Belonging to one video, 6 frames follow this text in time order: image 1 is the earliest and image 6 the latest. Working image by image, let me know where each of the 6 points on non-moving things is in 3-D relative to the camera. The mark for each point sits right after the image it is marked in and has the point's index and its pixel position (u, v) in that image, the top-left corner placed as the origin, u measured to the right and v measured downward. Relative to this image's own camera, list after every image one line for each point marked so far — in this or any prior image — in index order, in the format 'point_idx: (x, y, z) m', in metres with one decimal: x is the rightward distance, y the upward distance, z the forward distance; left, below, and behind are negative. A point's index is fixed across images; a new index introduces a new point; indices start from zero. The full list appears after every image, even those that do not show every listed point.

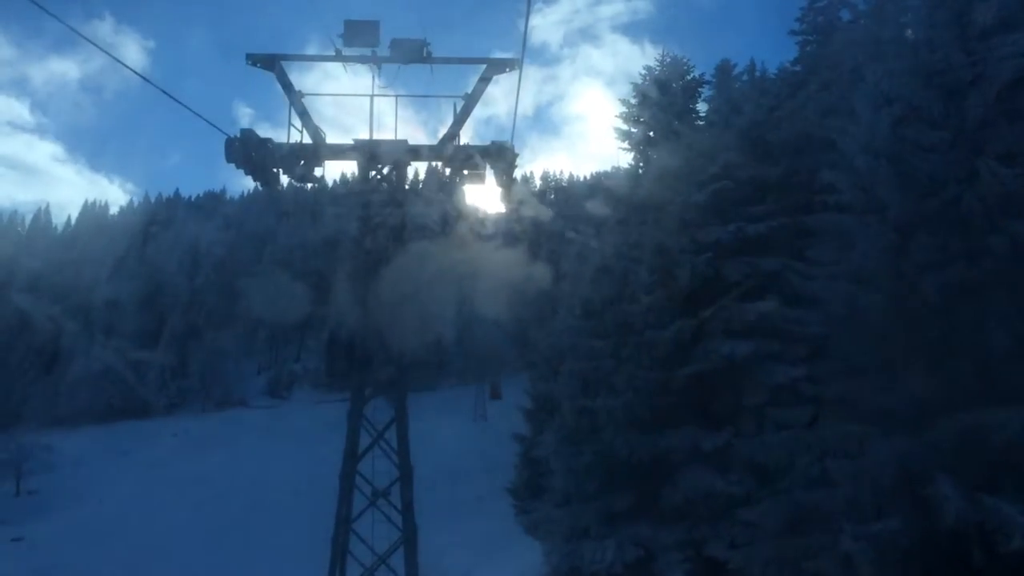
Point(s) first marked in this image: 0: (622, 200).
0: (+1.6, +1.3, +12.5) m
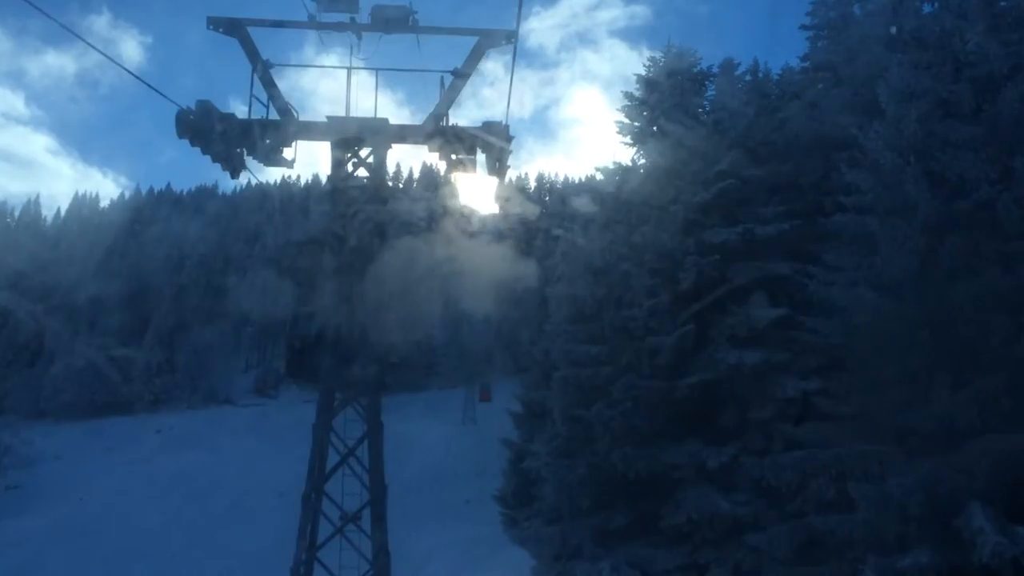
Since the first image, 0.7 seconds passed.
0: (+1.5, +1.2, +11.8) m
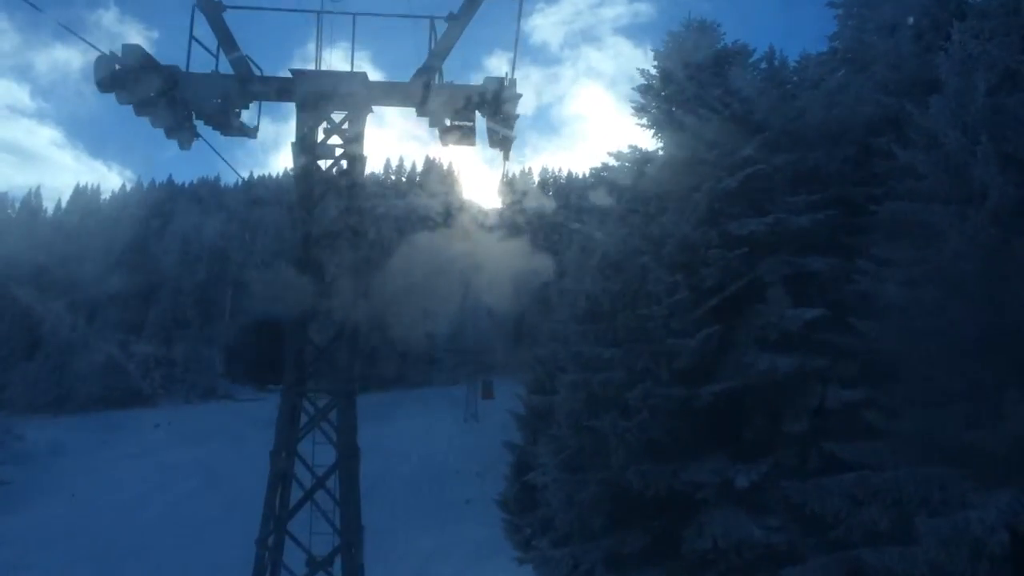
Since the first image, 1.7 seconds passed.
0: (+1.6, +1.3, +10.8) m
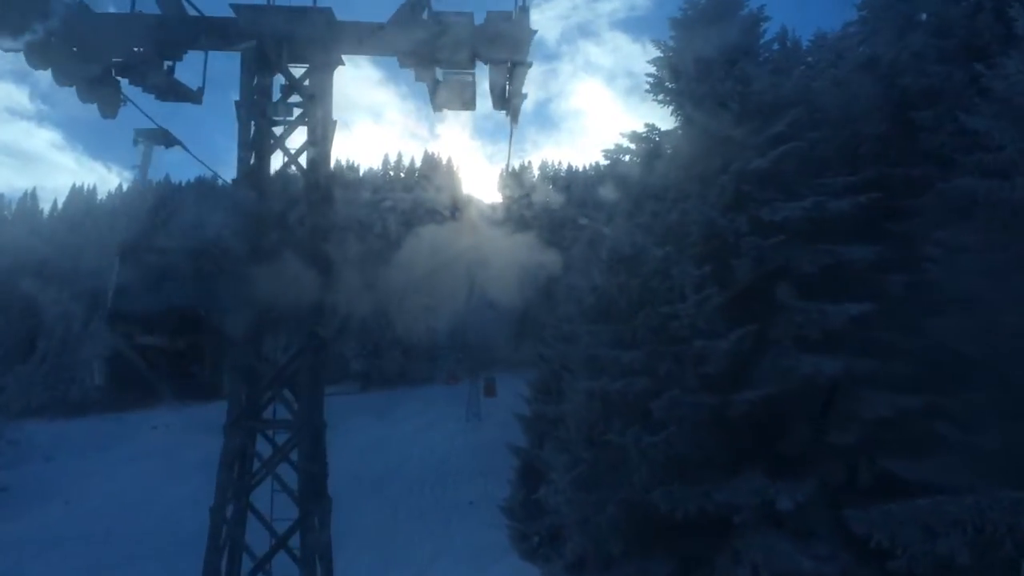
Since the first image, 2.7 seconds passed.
0: (+1.6, +1.3, +9.8) m
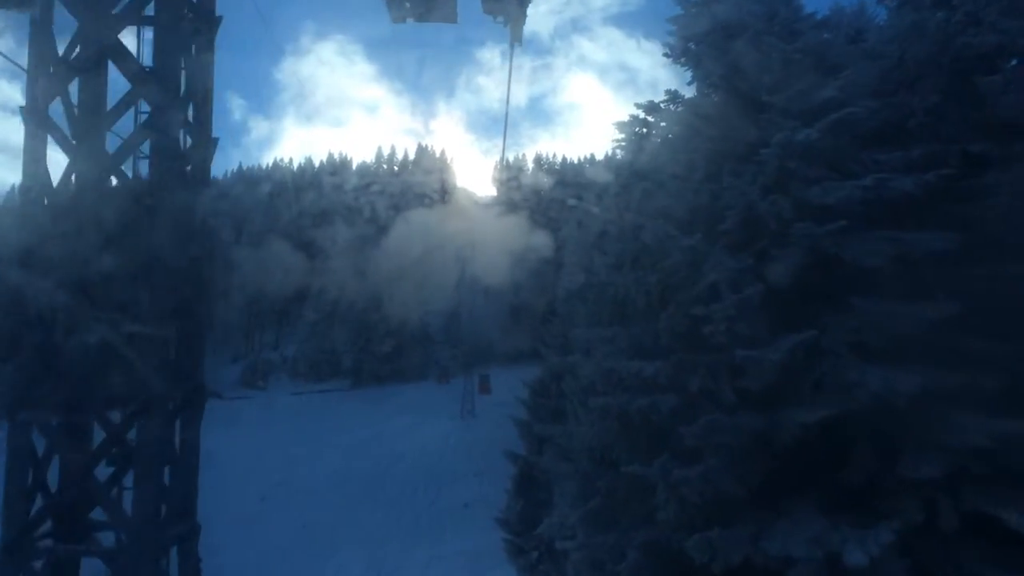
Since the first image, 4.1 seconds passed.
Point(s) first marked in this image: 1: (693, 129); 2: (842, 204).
0: (+1.6, +1.4, +8.4) m
1: (+1.7, +1.5, +8.2) m
2: (+2.6, +0.7, +6.6) m
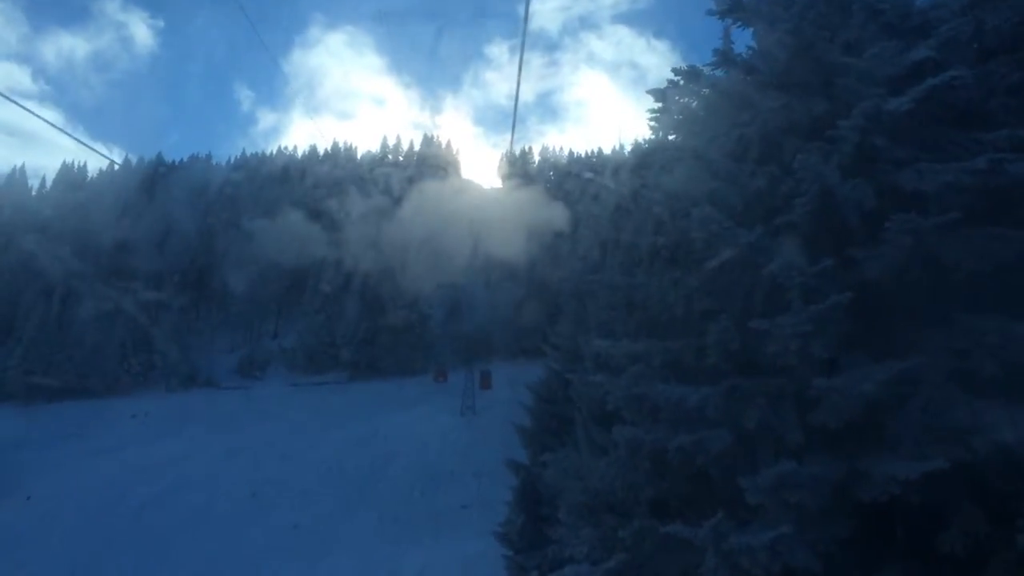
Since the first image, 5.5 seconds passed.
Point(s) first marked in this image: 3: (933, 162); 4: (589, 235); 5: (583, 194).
0: (+1.7, +1.3, +6.9) m
1: (+1.8, +1.5, +6.7) m
2: (+2.7, +0.6, +5.2) m
3: (+2.8, +0.8, +5.6) m
4: (+1.0, +0.6, +9.2) m
5: (+1.1, +1.1, +12.1) m
